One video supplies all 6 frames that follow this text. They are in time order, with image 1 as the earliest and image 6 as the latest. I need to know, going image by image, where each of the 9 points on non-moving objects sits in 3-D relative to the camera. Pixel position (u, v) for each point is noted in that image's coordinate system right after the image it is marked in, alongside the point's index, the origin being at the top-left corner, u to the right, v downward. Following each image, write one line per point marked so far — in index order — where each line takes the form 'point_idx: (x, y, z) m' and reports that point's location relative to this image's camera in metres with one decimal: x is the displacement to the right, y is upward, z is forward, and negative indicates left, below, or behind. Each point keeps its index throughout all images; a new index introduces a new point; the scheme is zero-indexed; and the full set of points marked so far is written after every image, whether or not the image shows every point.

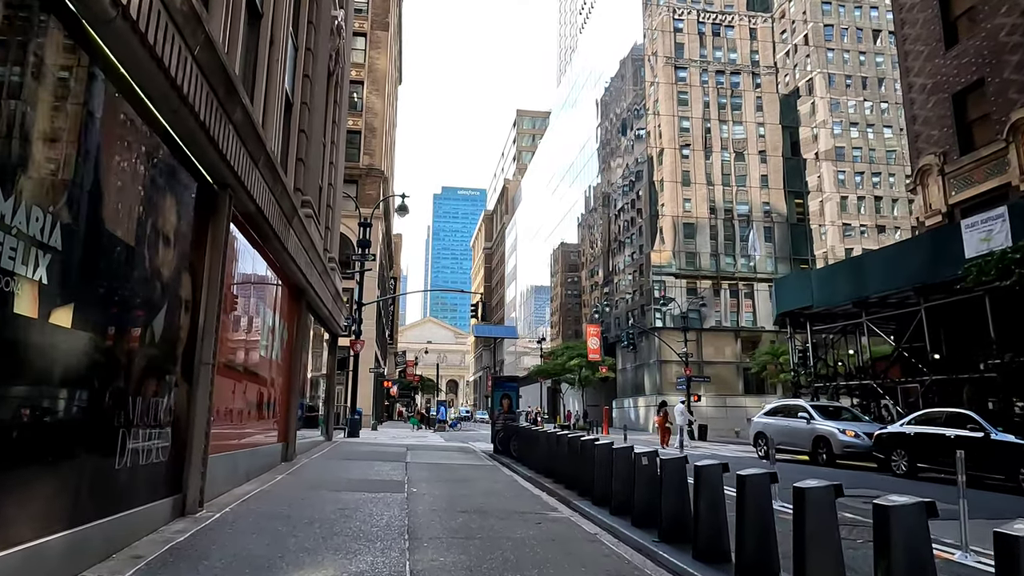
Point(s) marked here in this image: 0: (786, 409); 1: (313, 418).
0: (+8.3, -3.6, +19.9) m
1: (-5.5, -3.6, +18.3) m
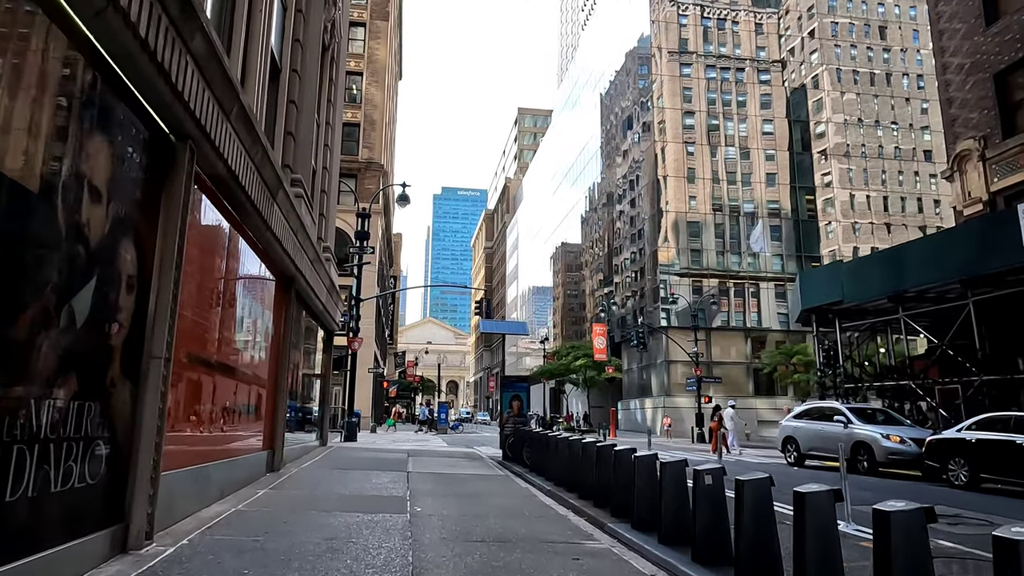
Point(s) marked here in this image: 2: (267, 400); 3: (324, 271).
0: (+8.6, -3.4, +18.4) m
1: (-5.3, -3.4, +16.8) m
2: (-4.3, -2.0, +11.5) m
3: (-4.6, +0.4, +15.9) m
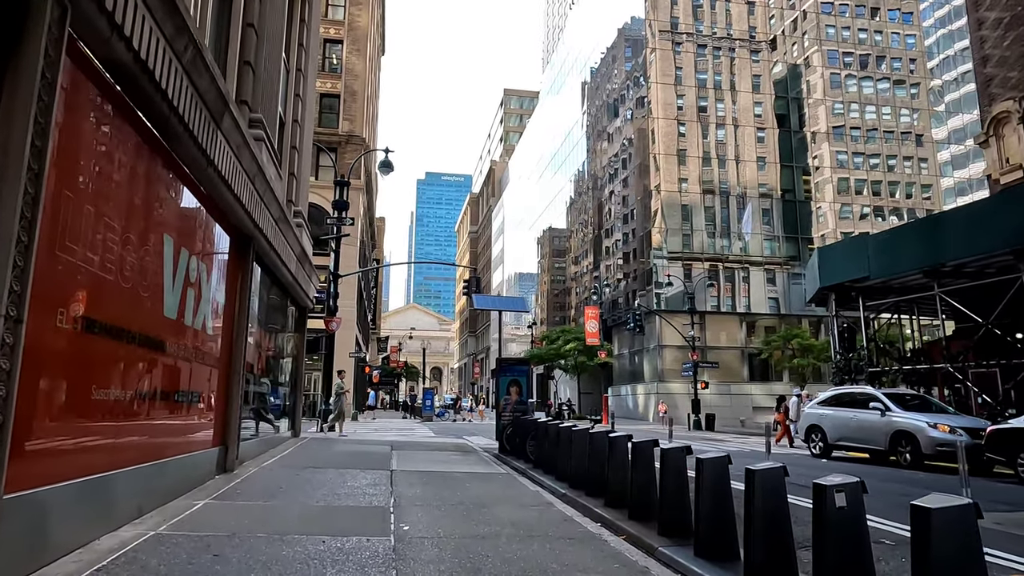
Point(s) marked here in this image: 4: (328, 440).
0: (+8.5, -2.8, +16.6) m
1: (-5.3, -2.7, +14.7) m
2: (-4.2, -1.4, +9.4) m
3: (-4.6, +1.1, +13.8) m
4: (-4.7, -3.9, +17.0) m
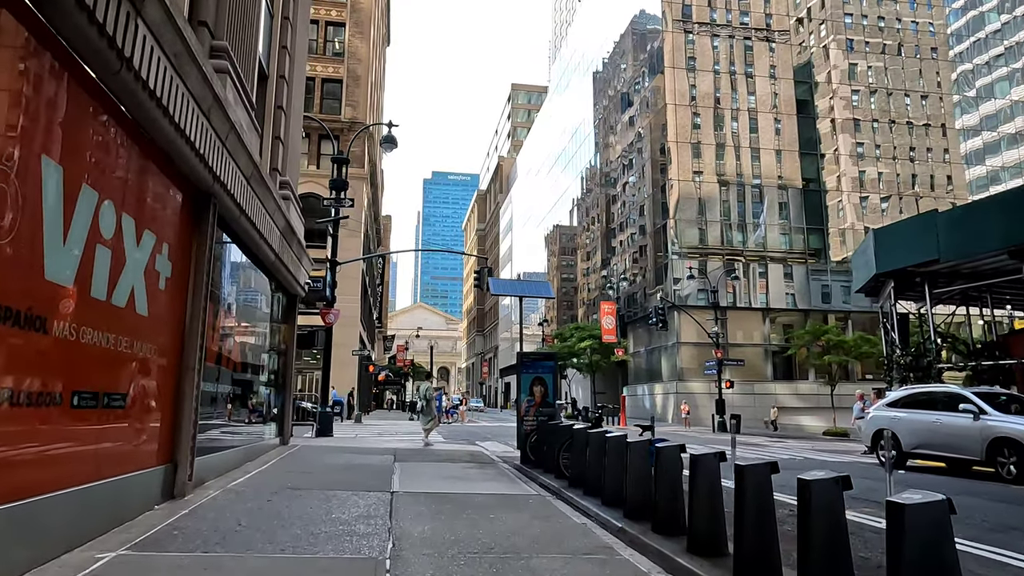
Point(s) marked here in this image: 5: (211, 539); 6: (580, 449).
0: (+9.0, -2.4, +14.2) m
1: (-4.8, -2.4, +12.5) m
2: (-3.8, -1.1, +7.2) m
3: (-4.2, +1.4, +11.5) m
4: (-4.2, -3.6, +14.8) m
5: (-2.6, -2.1, +5.7) m
6: (+1.0, -2.3, +9.4) m
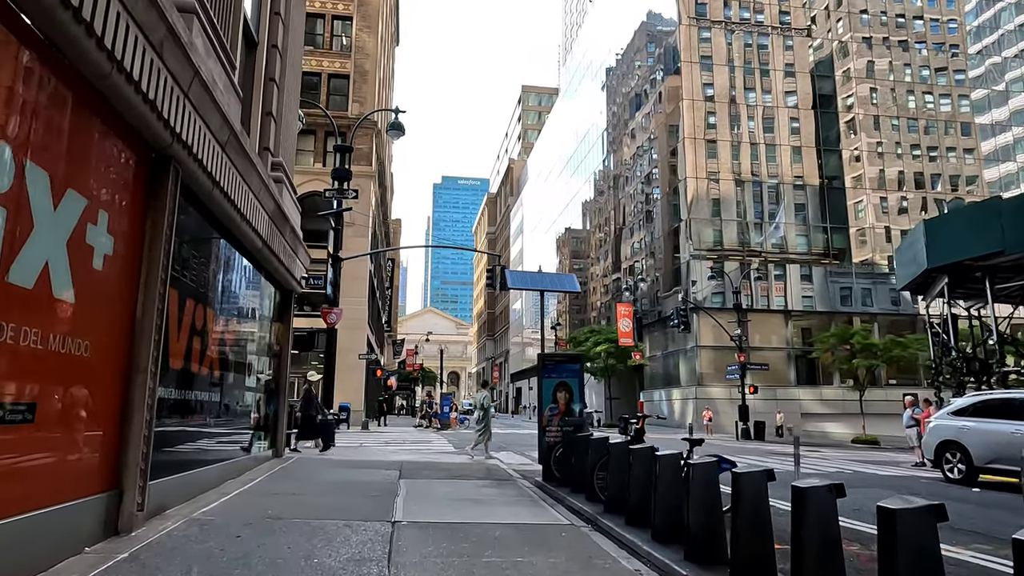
0: (+9.3, -2.2, +12.6) m
1: (-4.5, -2.2, +11.0) m
2: (-3.5, -0.9, +5.7) m
3: (-3.8, +1.5, +10.1) m
4: (-3.8, -3.5, +13.3) m
5: (-2.3, -2.0, +4.3) m
6: (+1.3, -2.1, +7.8) m
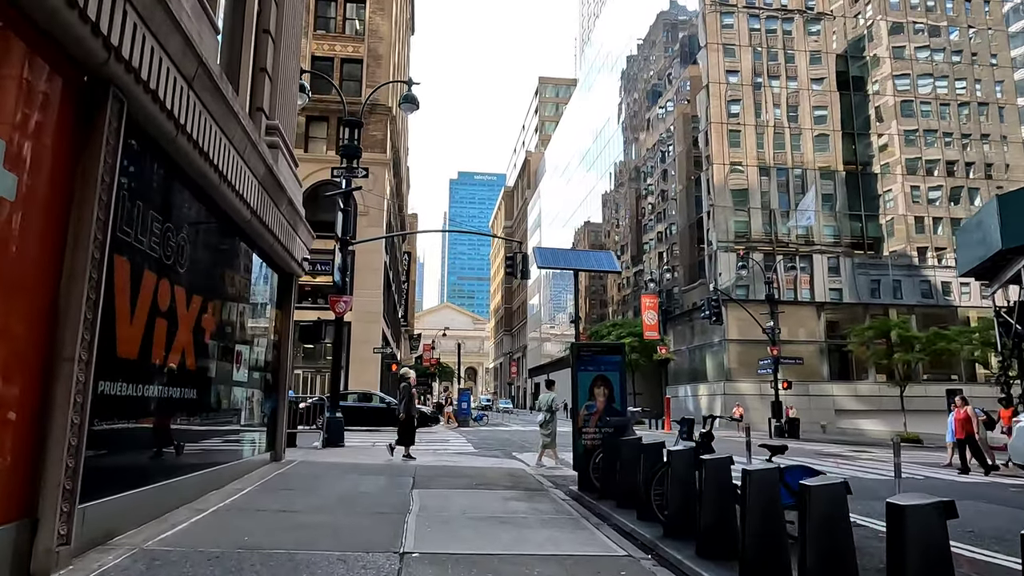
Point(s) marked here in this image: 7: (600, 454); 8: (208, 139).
0: (+9.8, -1.9, +10.8) m
1: (-4.0, -1.9, +9.6) m
2: (-3.2, -0.6, +4.3) m
3: (-3.4, +1.8, +8.6) m
4: (-3.3, -3.2, +11.9) m
5: (-2.0, -1.7, +2.8) m
6: (+1.7, -1.8, +6.3) m
7: (+1.2, -2.3, +9.1) m
8: (-3.2, +1.6, +6.9) m
